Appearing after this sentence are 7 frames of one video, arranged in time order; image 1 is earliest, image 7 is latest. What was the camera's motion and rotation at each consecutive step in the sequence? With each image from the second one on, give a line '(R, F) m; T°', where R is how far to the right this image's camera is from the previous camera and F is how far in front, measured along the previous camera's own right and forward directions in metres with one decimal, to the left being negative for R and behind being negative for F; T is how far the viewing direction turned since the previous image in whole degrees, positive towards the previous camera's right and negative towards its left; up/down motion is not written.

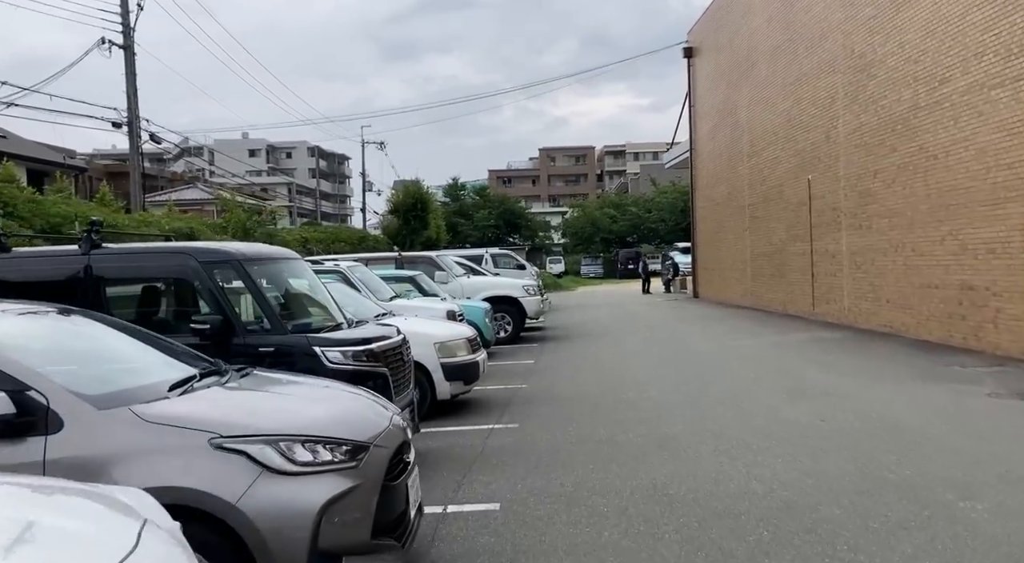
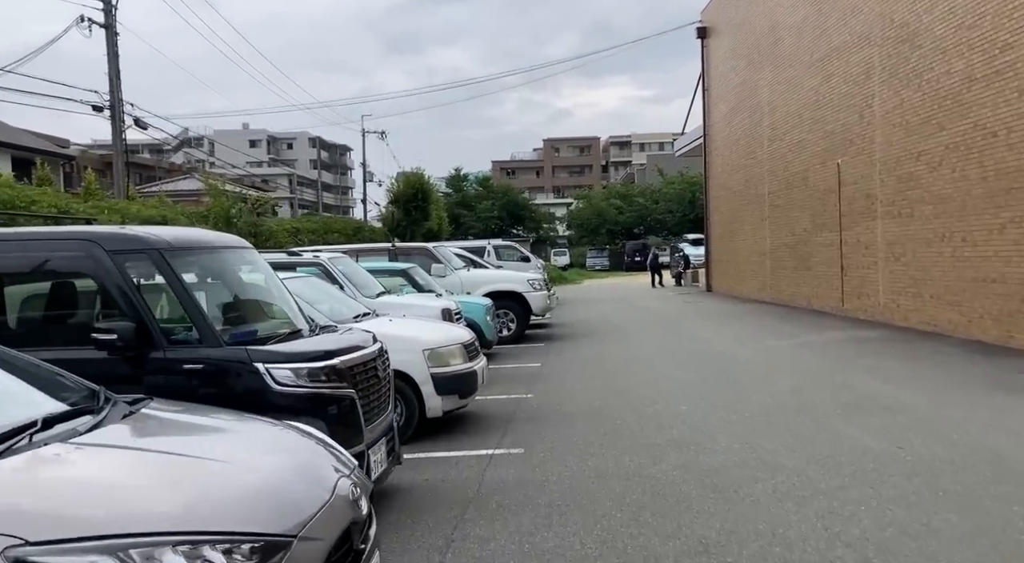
(0.0, +1.5) m; 0°
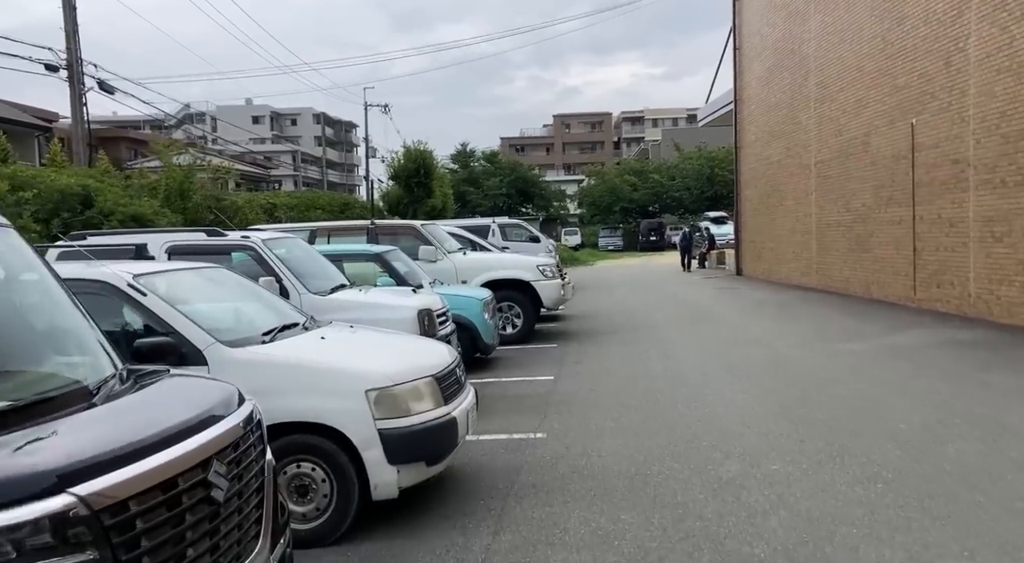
(+0.1, +2.9) m; -1°
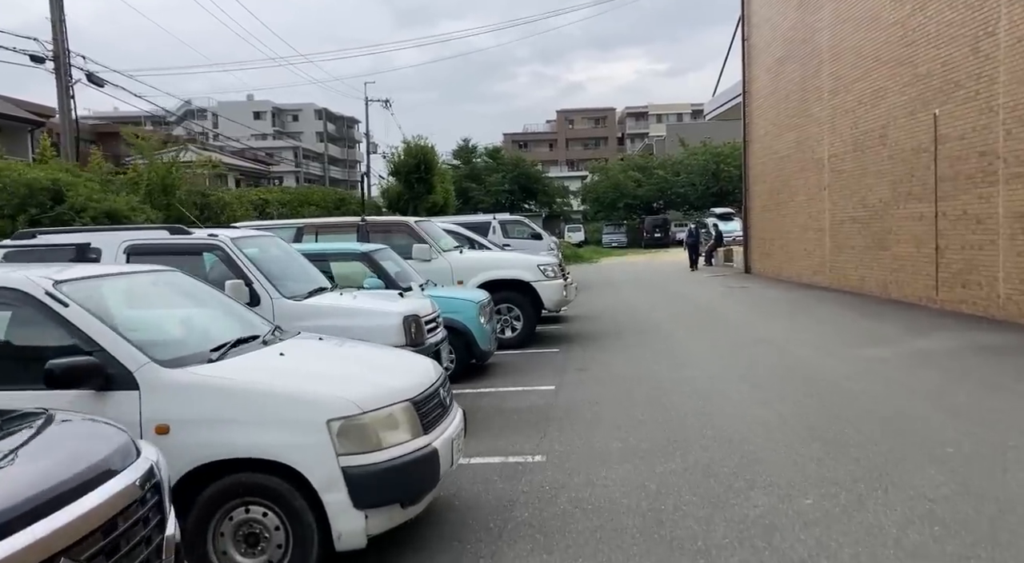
(+0.1, +0.8) m; 0°
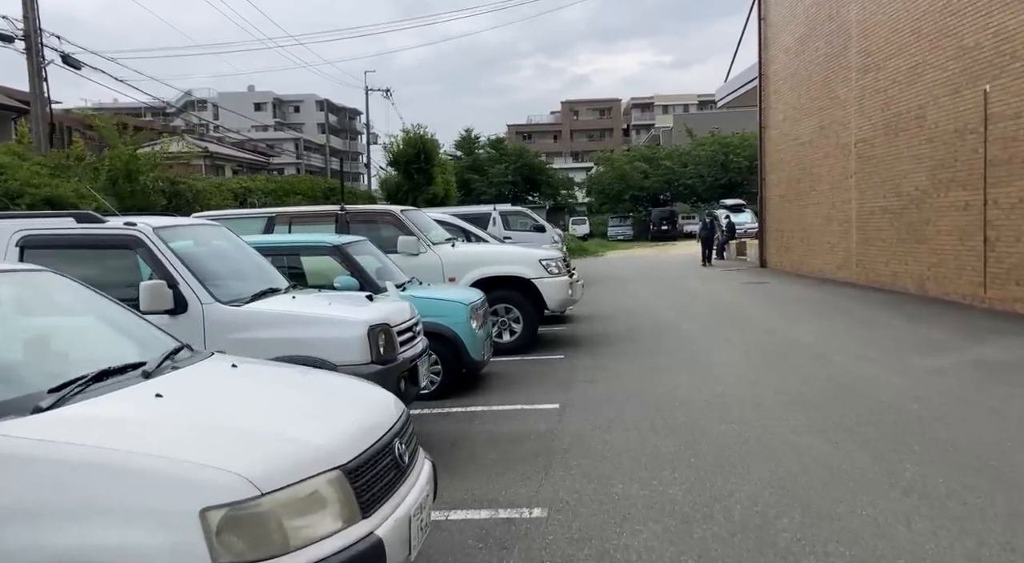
(+0.1, +1.4) m; 0°
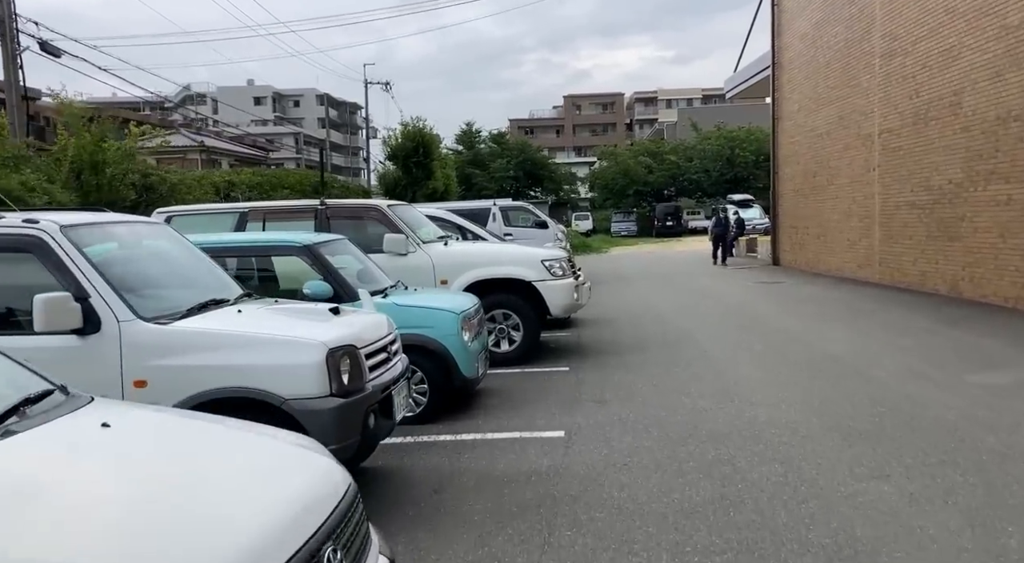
(0.0, +1.1) m; 0°
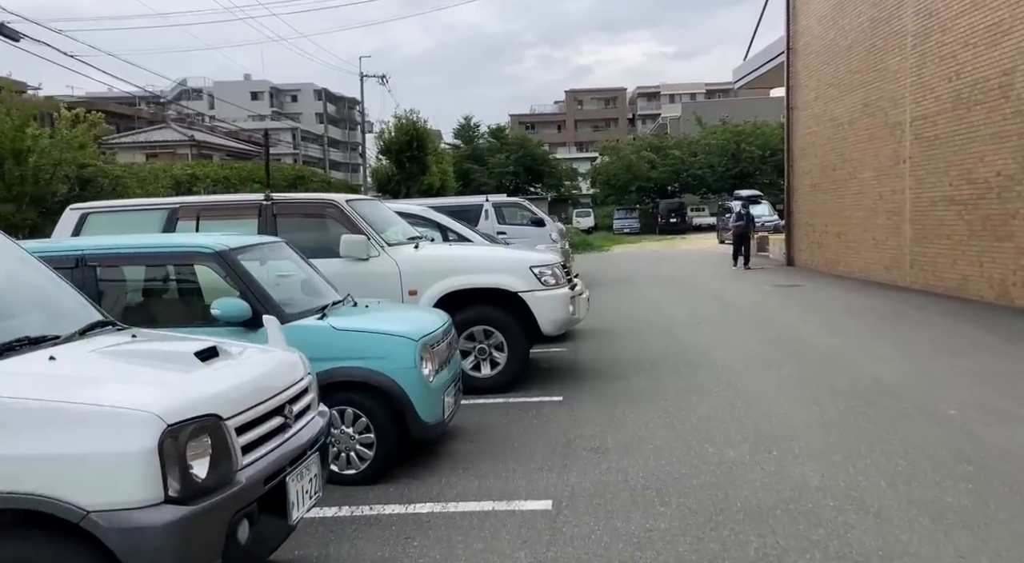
(+0.2, +1.6) m; 0°
